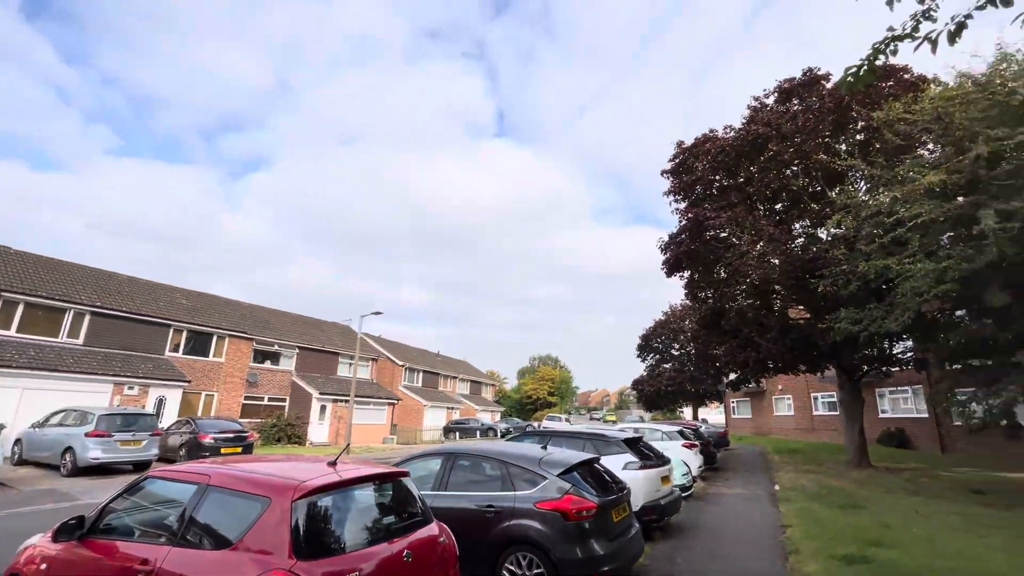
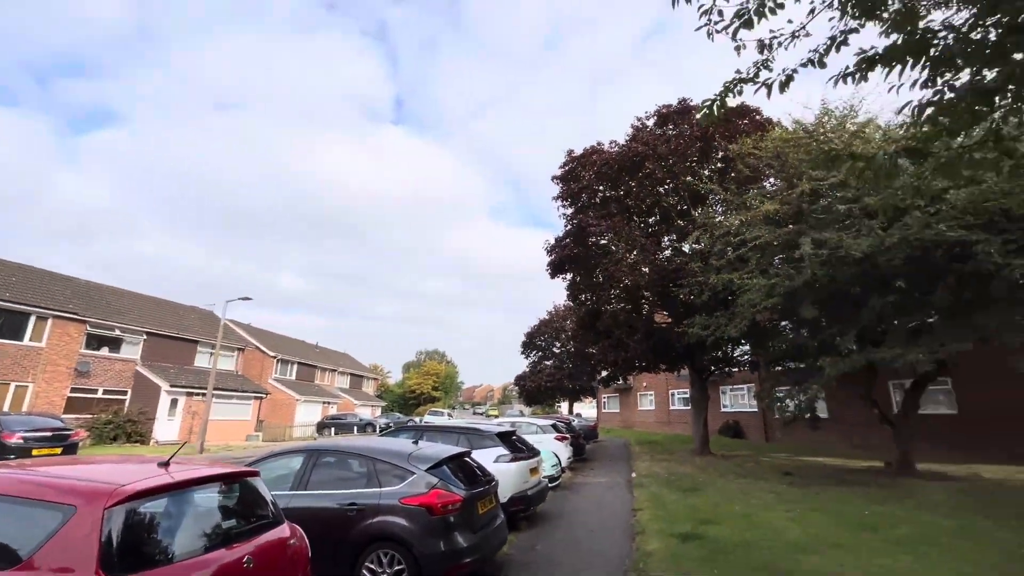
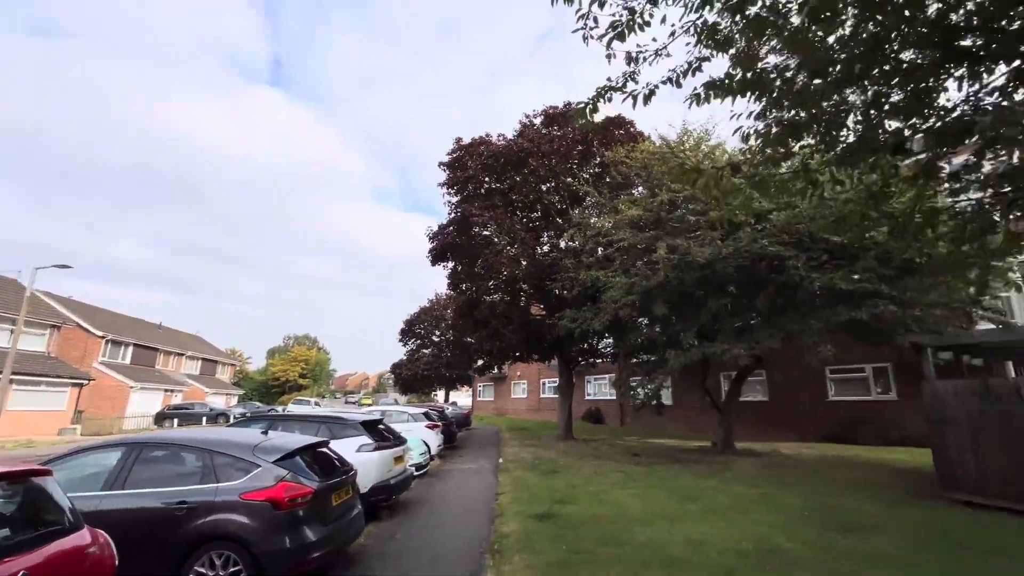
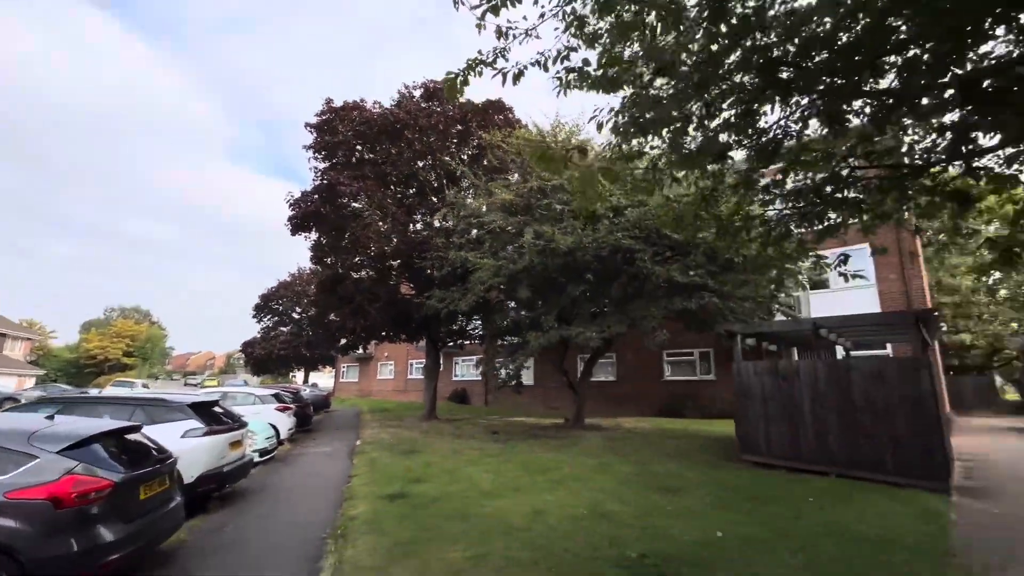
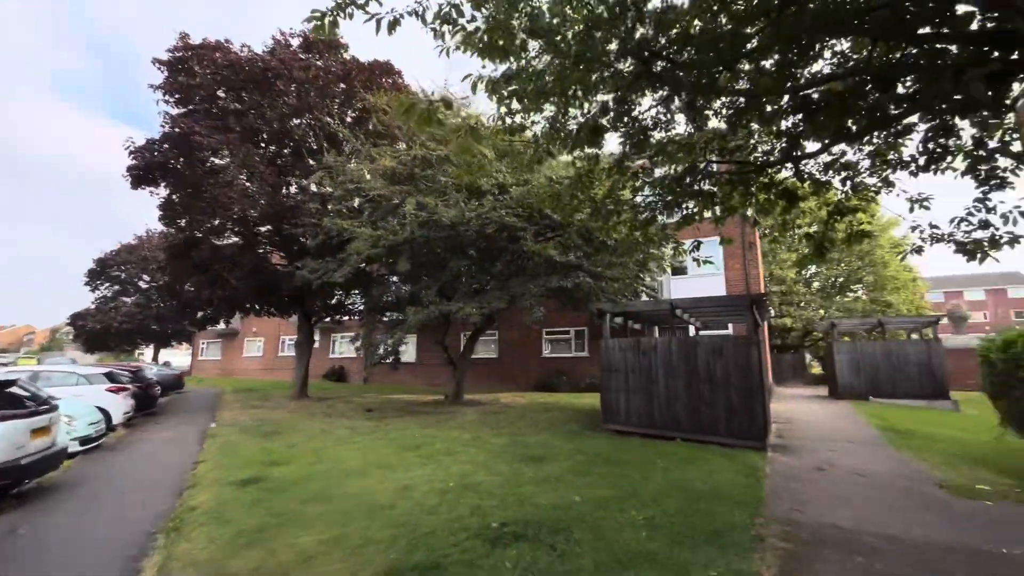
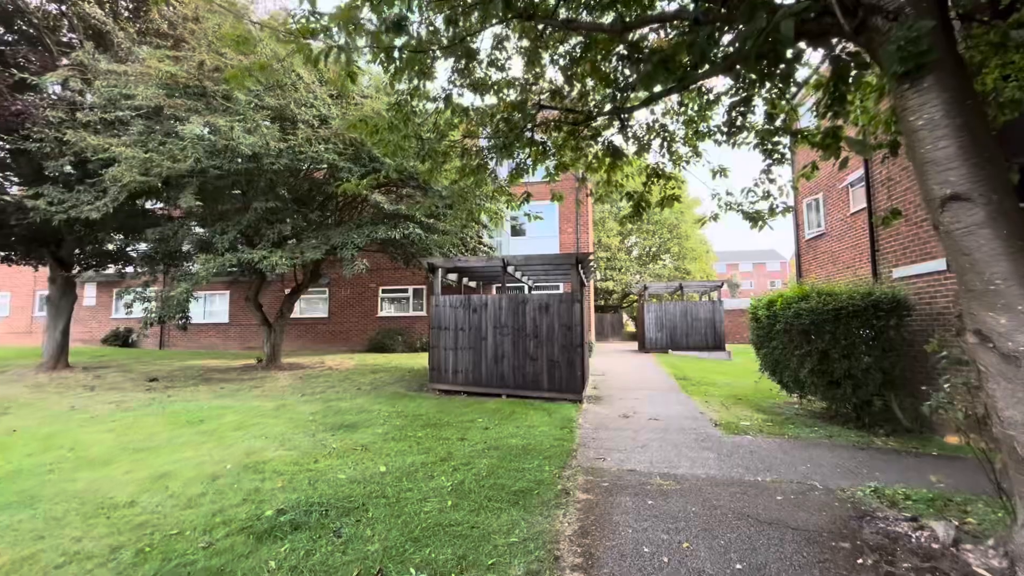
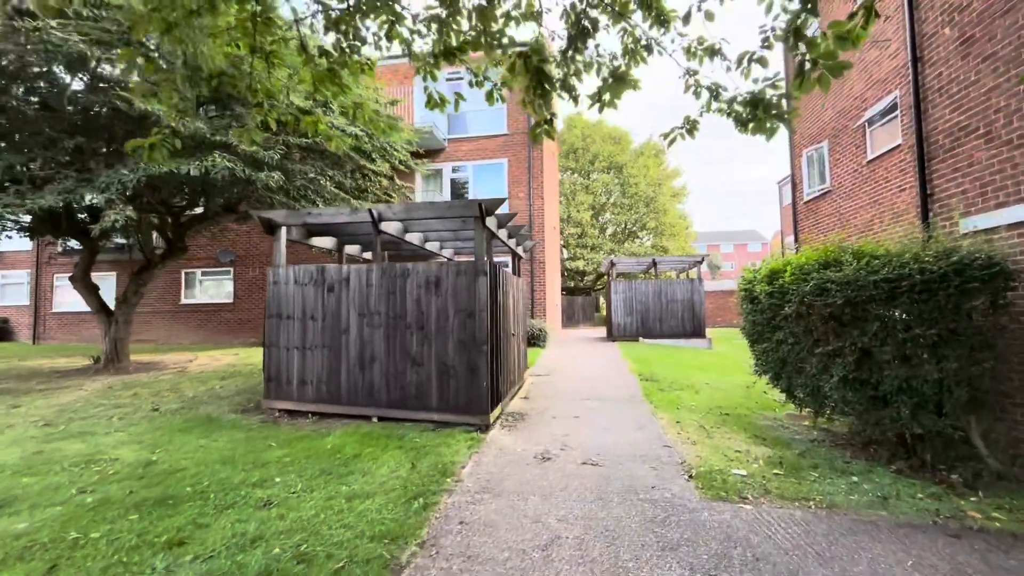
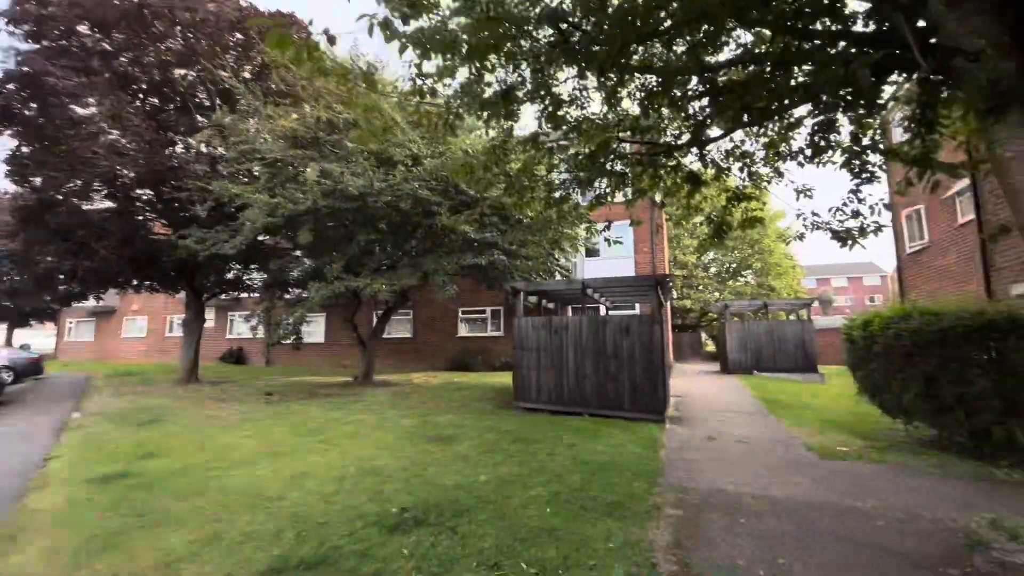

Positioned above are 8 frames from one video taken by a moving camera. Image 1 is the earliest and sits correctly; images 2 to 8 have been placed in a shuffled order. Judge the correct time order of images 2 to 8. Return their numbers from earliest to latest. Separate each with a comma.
2, 3, 4, 5, 8, 6, 7
